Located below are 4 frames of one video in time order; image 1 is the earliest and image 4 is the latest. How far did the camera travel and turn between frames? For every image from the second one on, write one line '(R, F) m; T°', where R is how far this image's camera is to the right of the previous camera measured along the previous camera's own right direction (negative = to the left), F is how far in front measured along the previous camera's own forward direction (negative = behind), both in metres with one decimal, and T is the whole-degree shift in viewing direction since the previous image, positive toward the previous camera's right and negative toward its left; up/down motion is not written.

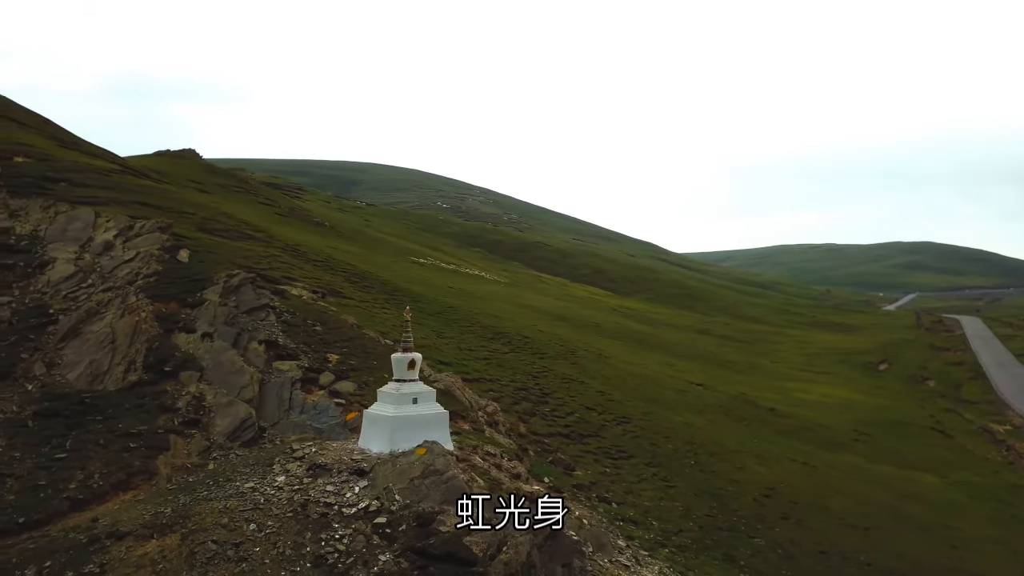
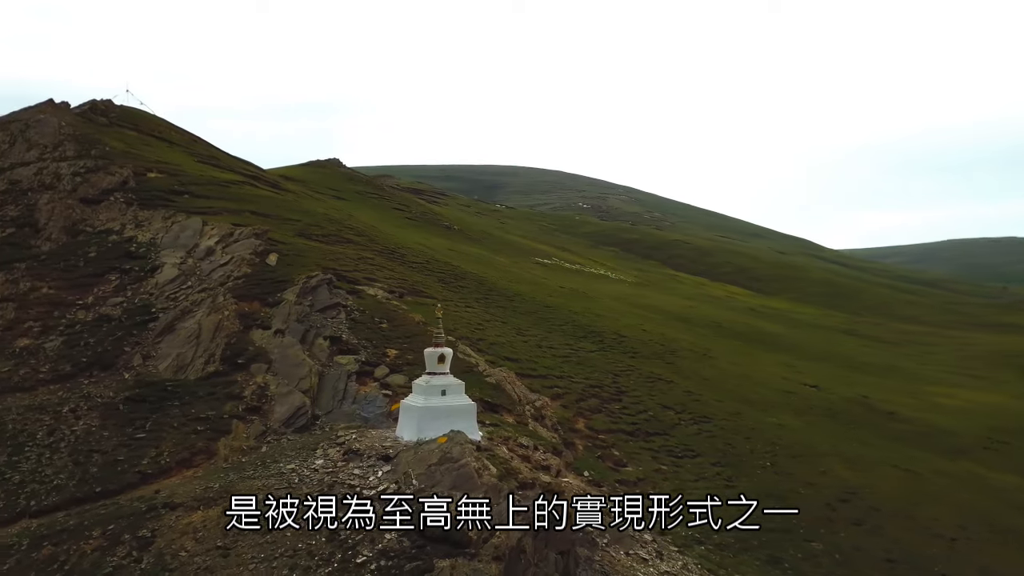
(+3.8, -0.6) m; -10°
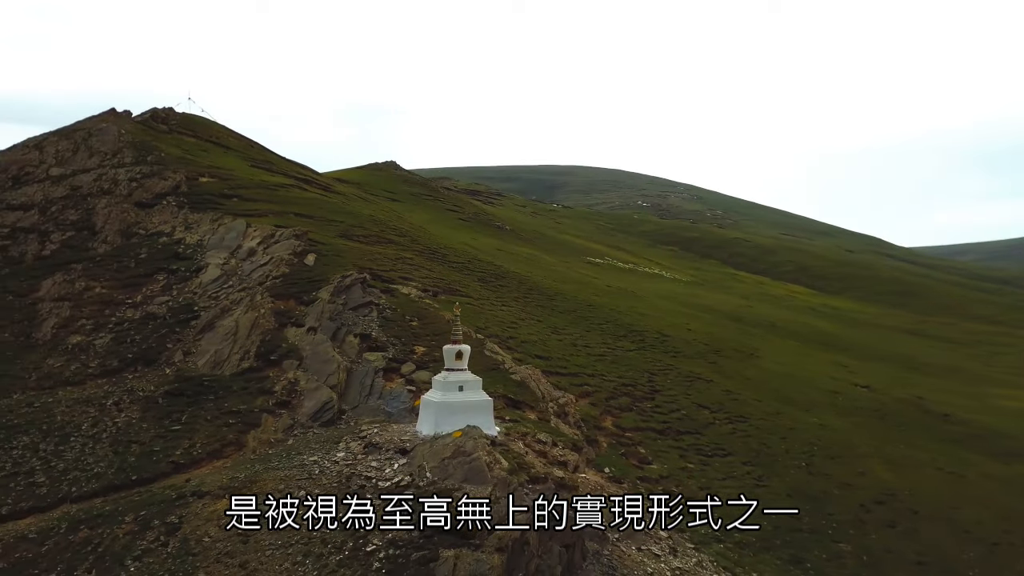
(+1.4, -0.4) m; -4°
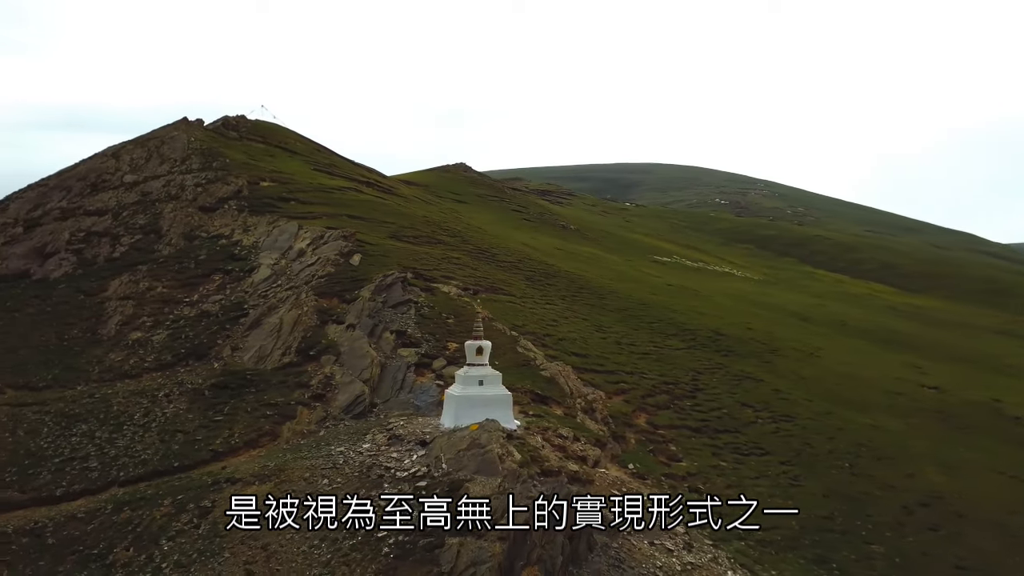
(+1.9, -0.5) m; -5°
